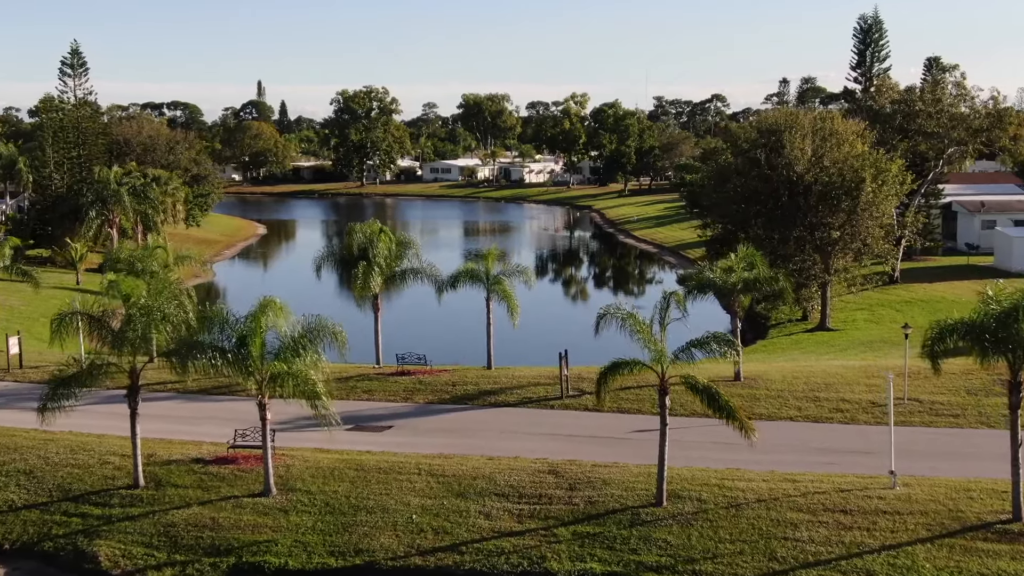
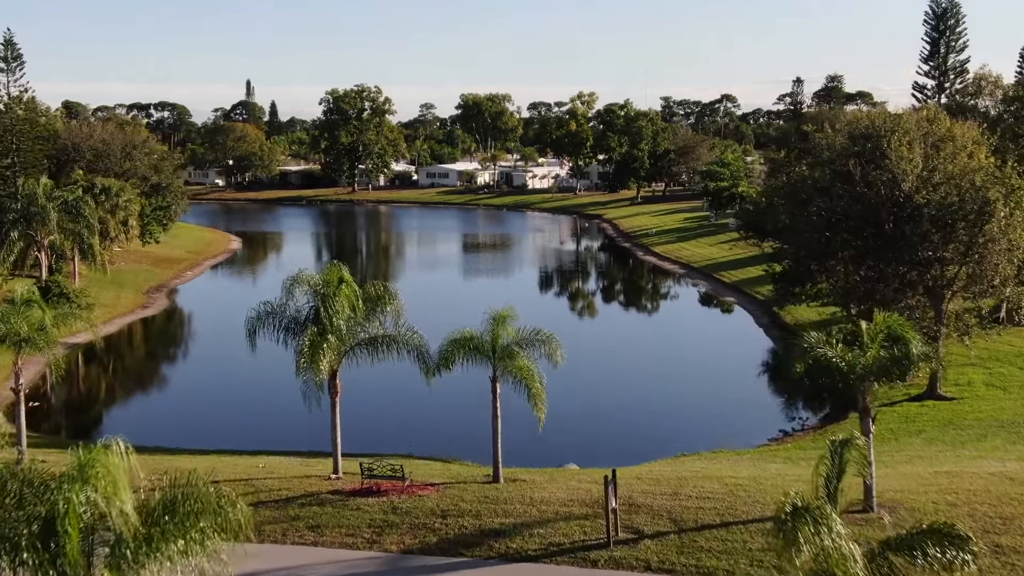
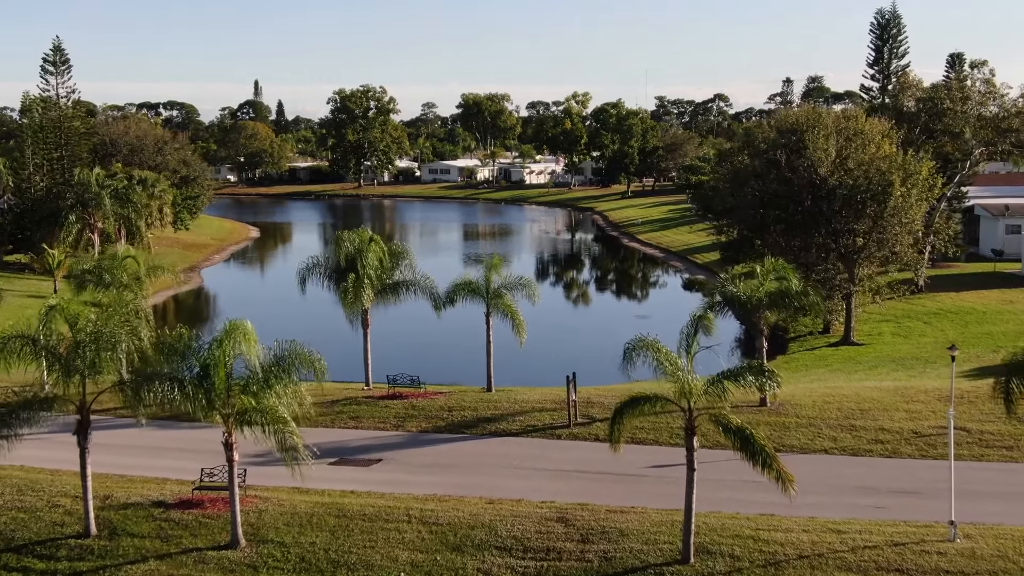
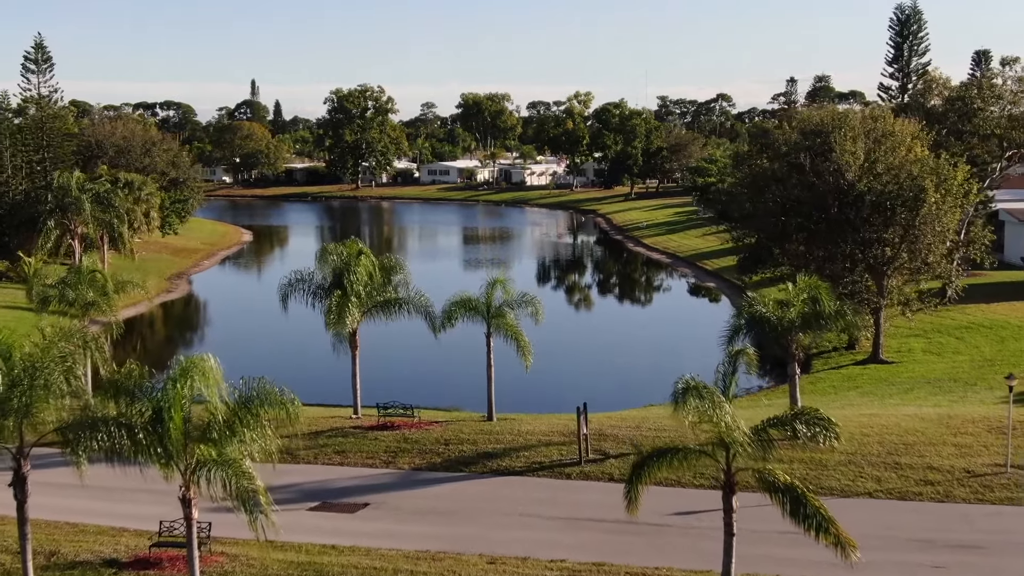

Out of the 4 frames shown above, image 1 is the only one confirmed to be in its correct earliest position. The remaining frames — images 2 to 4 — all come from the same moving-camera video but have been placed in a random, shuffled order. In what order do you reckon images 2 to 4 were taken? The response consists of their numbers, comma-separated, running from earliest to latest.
3, 4, 2
